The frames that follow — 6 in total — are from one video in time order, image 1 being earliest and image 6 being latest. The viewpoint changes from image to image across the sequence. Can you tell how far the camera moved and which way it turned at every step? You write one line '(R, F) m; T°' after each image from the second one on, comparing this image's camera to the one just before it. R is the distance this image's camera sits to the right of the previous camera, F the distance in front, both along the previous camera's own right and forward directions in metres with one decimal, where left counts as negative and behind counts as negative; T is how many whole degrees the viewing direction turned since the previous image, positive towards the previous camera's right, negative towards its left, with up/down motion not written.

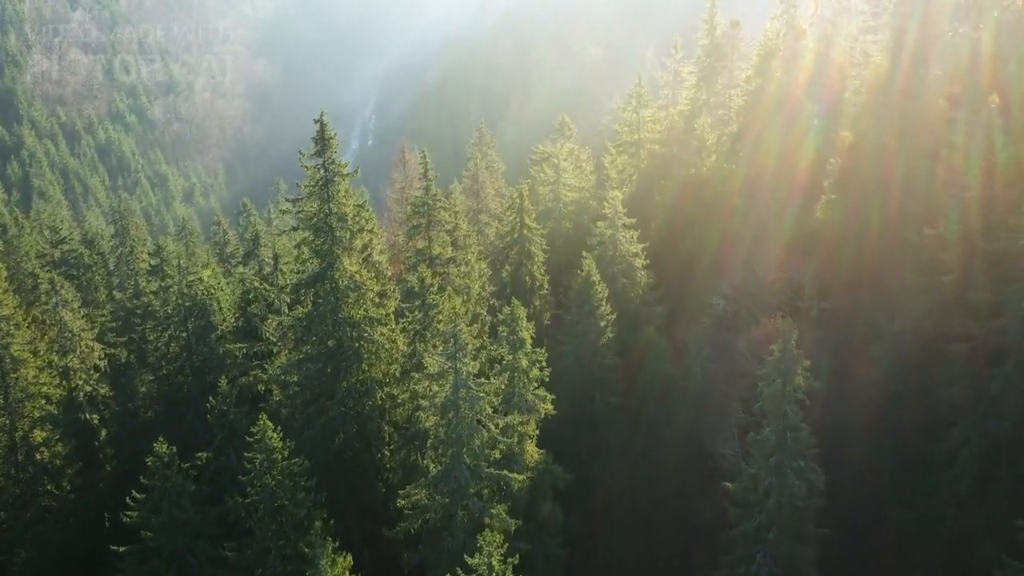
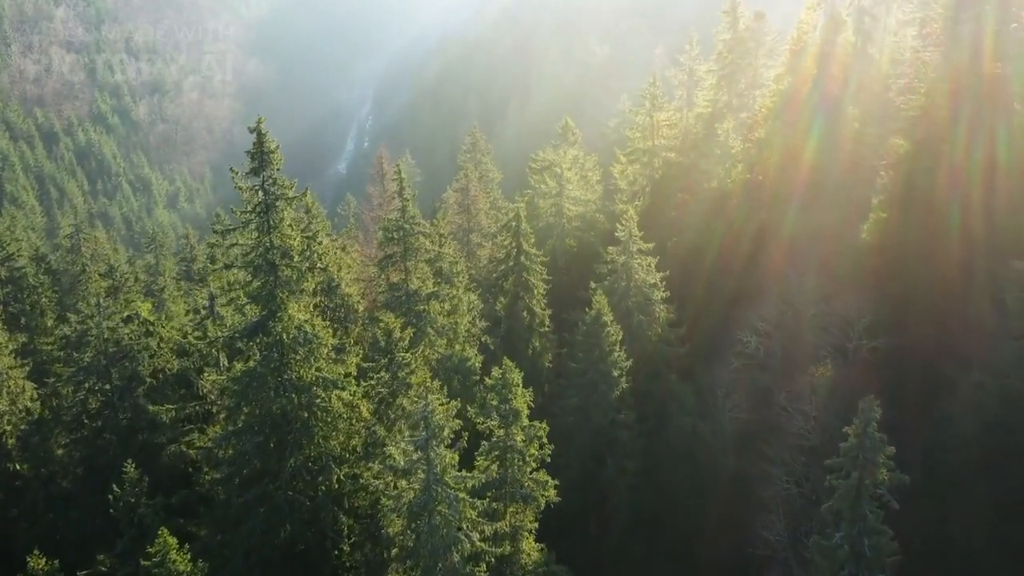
(+0.2, +4.9) m; 0°
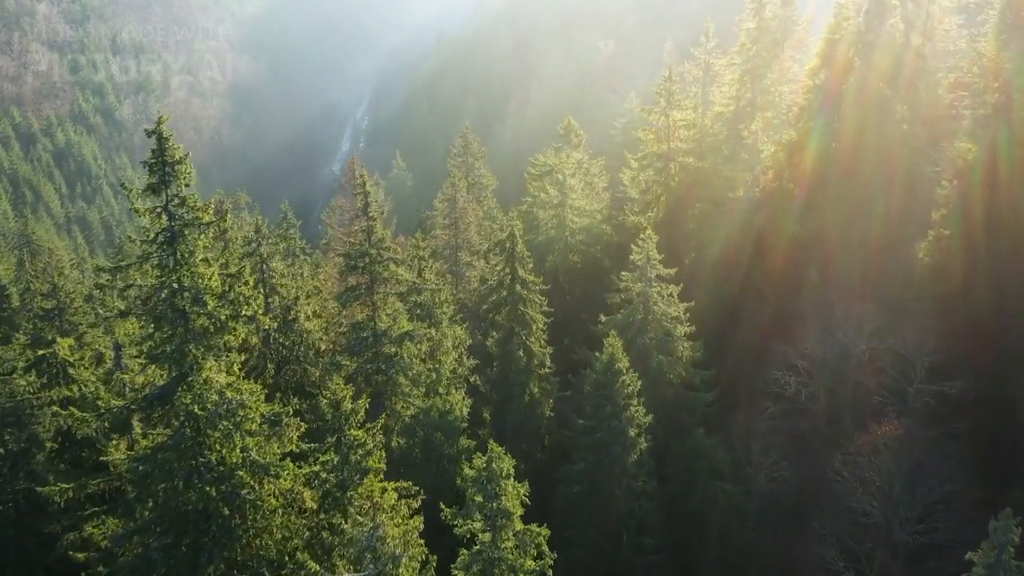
(+0.1, +4.5) m; 0°
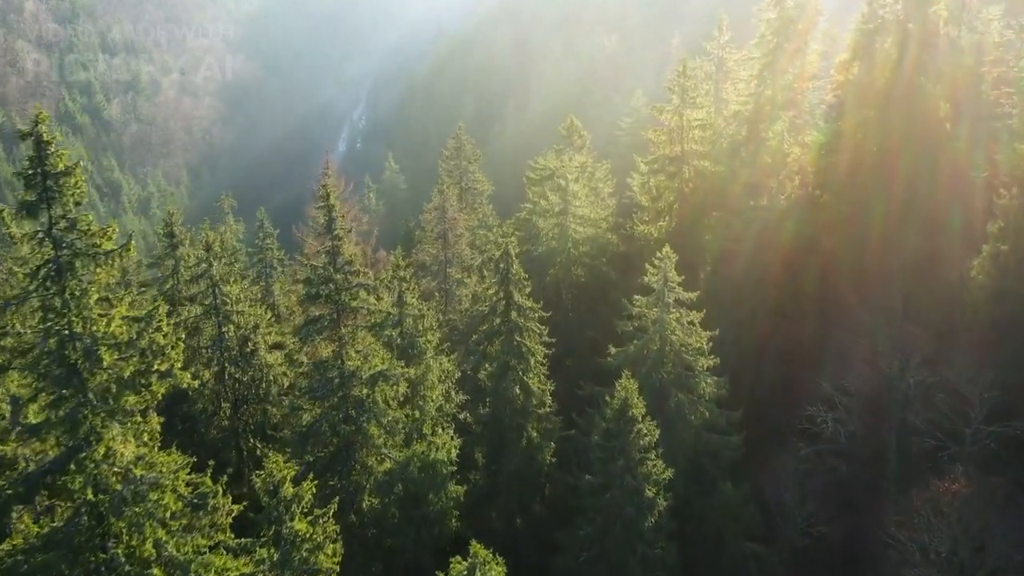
(+0.1, +3.1) m; 0°
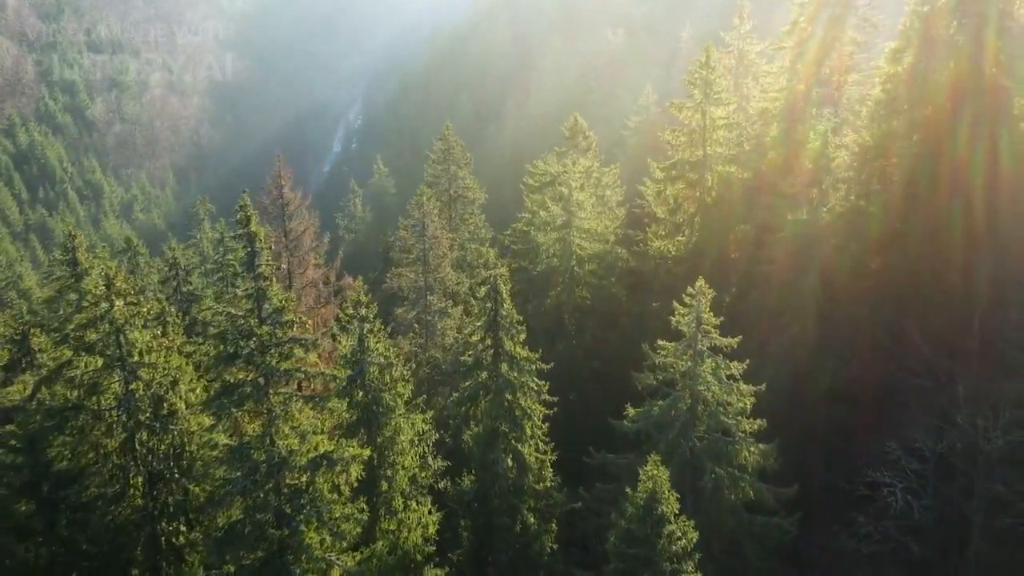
(+0.1, +4.1) m; 0°
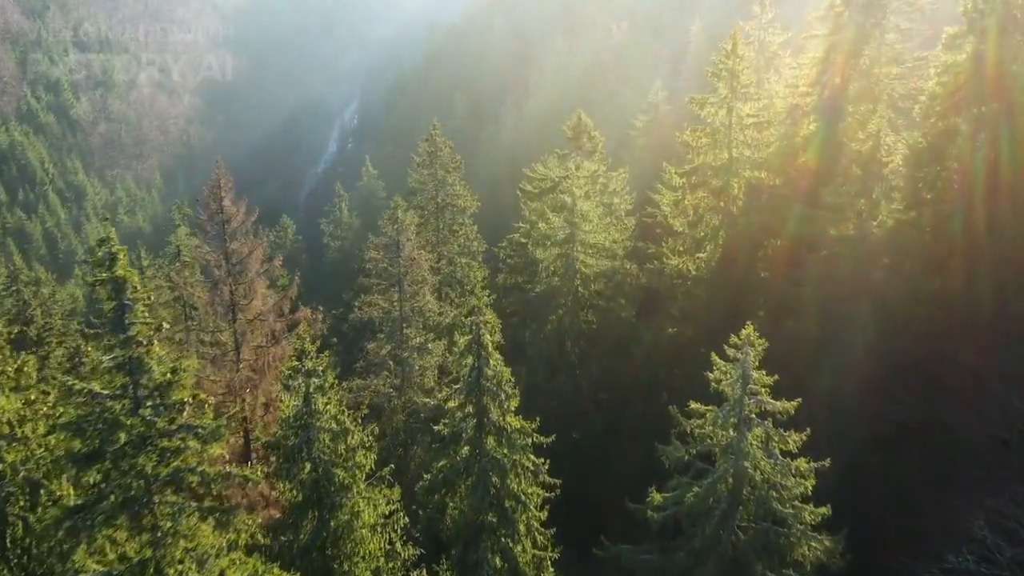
(+0.1, +3.4) m; 0°
